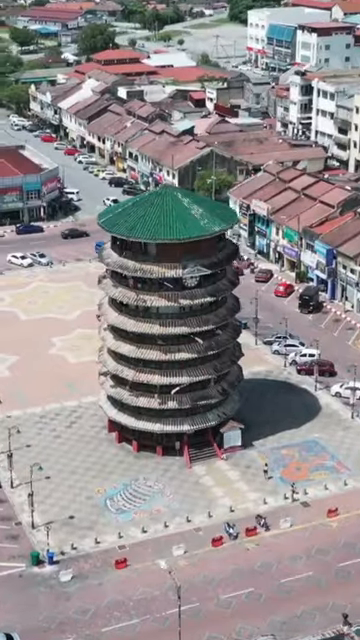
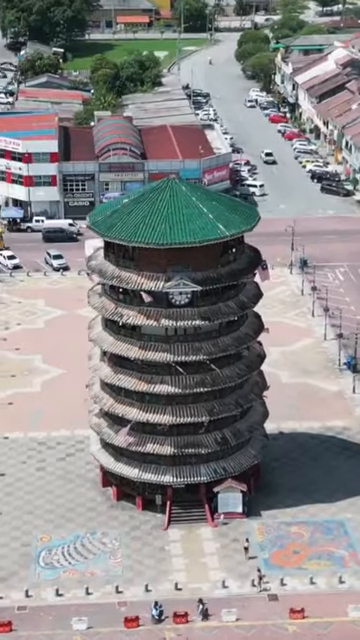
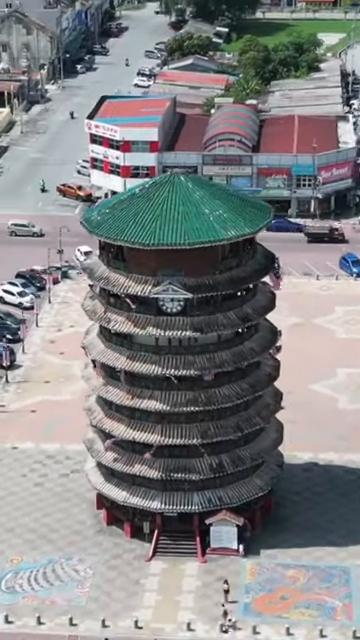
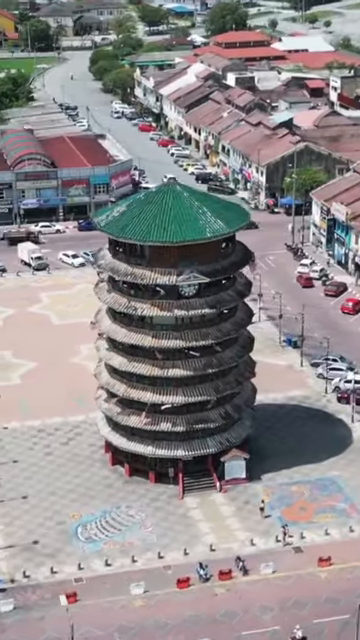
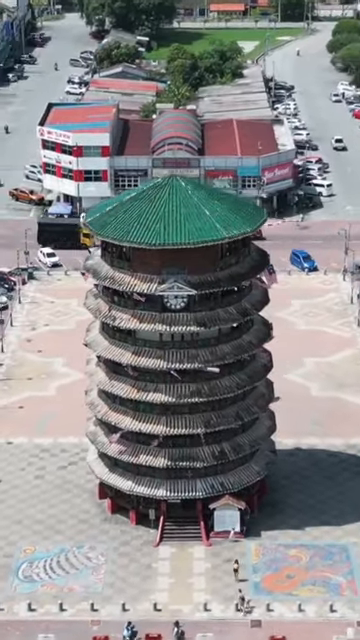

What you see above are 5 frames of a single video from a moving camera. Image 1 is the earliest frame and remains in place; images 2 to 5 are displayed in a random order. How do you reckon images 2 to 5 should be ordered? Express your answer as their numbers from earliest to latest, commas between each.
4, 2, 5, 3
